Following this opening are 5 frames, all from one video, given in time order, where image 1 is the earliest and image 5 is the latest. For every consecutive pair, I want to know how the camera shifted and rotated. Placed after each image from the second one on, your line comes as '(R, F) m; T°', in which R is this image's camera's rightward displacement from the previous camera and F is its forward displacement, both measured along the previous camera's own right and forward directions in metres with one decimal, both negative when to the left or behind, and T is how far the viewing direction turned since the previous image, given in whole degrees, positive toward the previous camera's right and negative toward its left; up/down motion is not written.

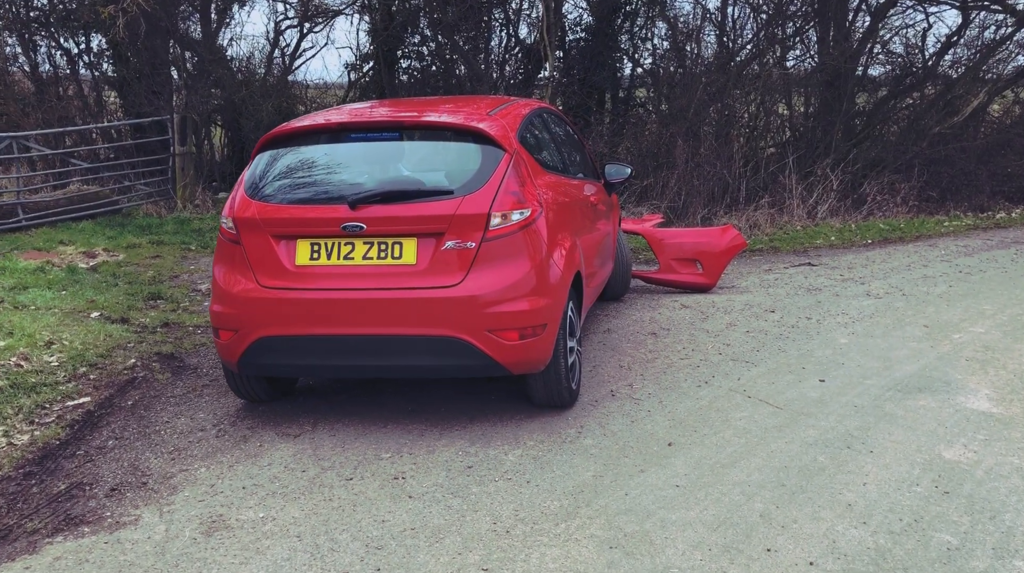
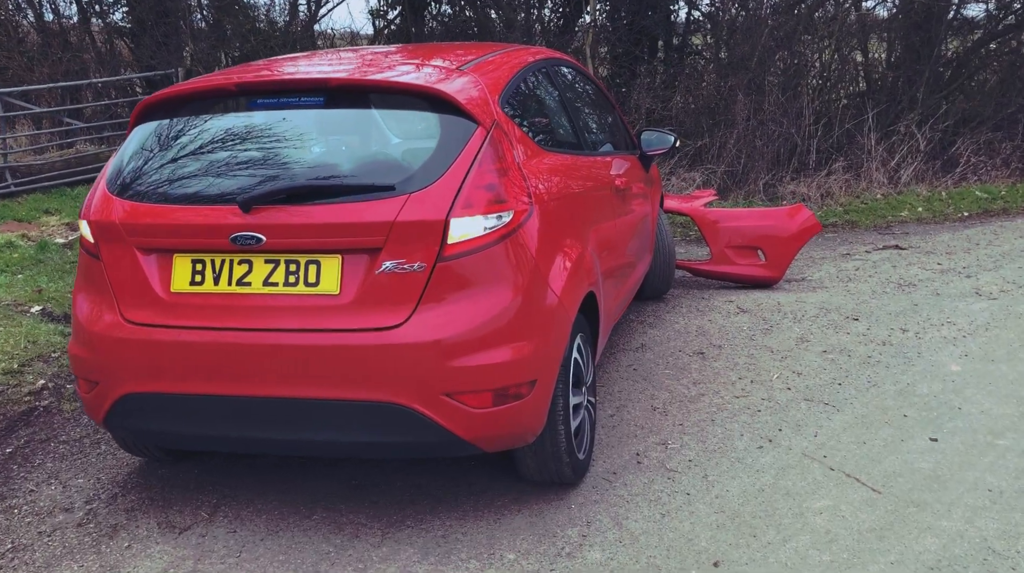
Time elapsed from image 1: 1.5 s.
(+0.3, +1.5) m; -3°
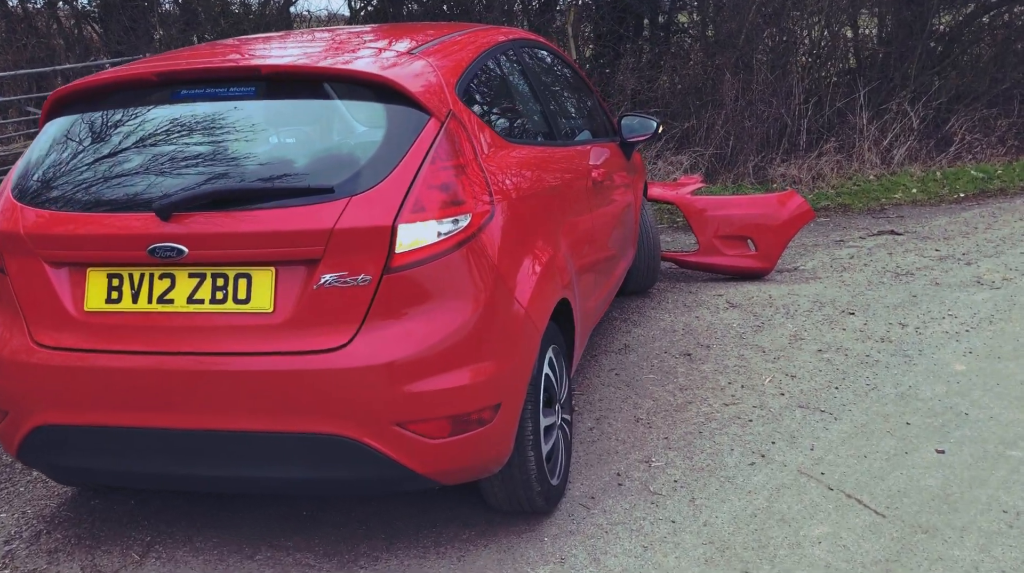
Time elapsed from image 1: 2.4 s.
(+0.1, +0.4) m; +1°
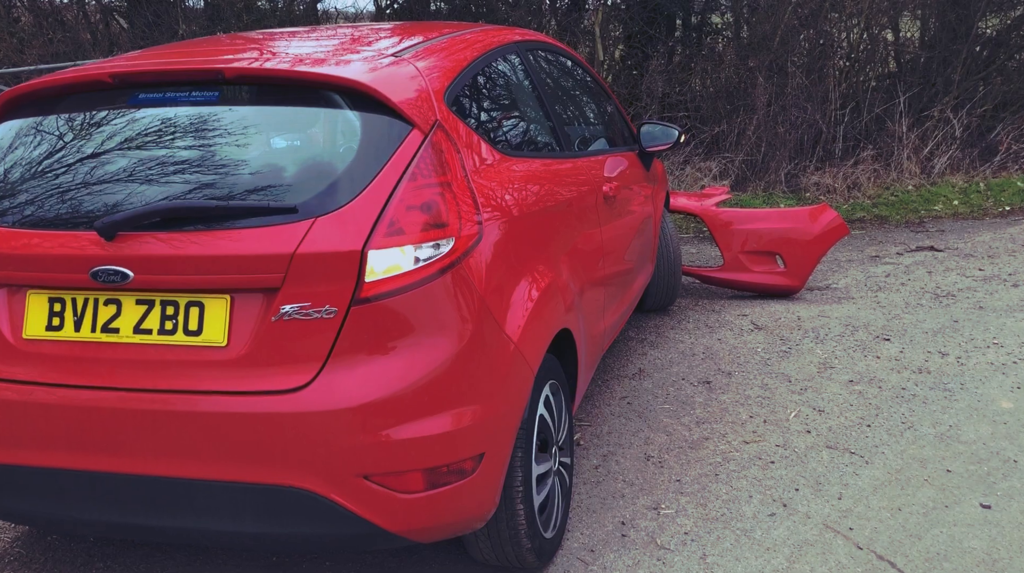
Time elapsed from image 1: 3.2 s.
(+0.1, +0.3) m; -2°
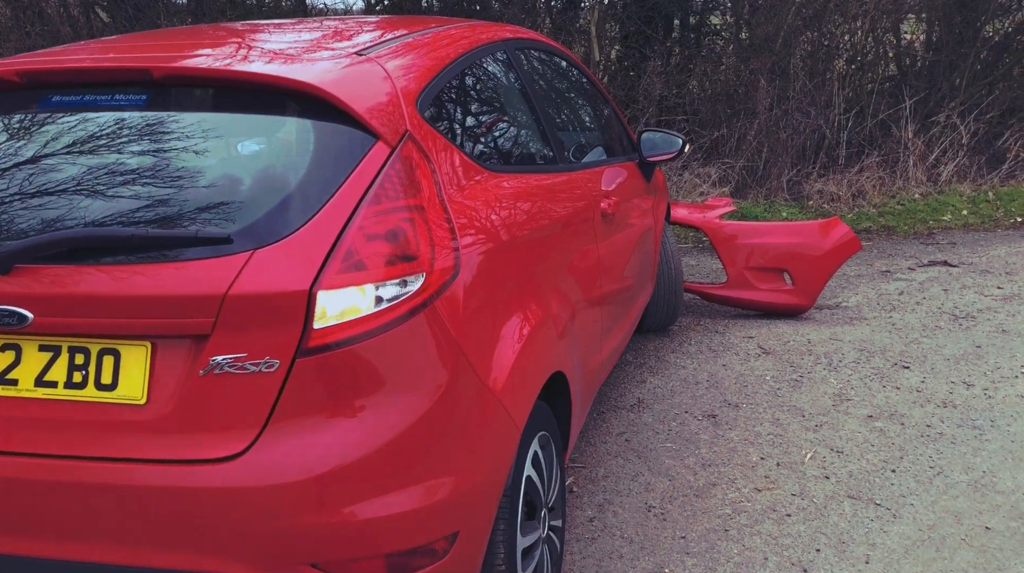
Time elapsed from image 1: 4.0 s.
(0.0, +0.4) m; 0°
